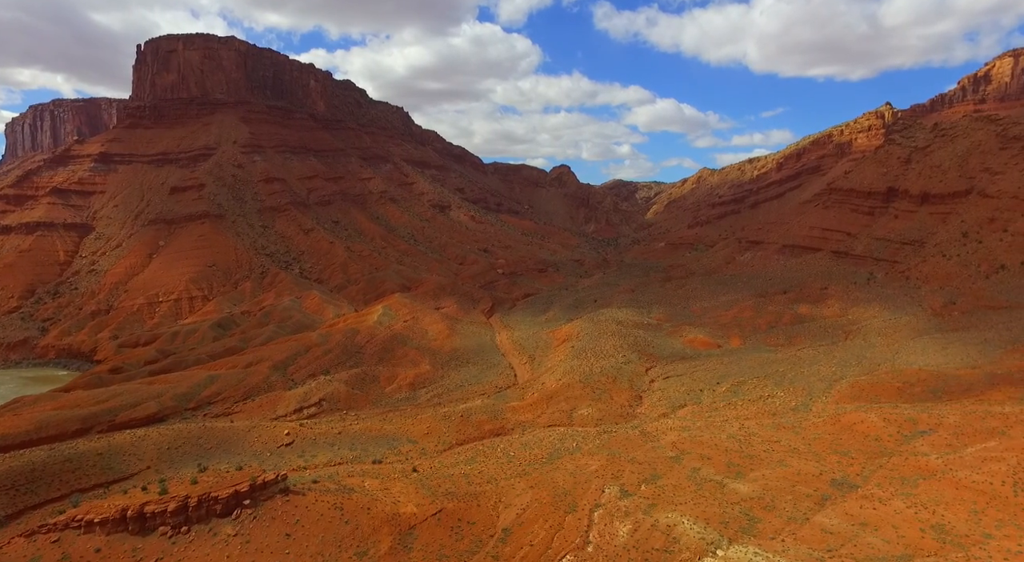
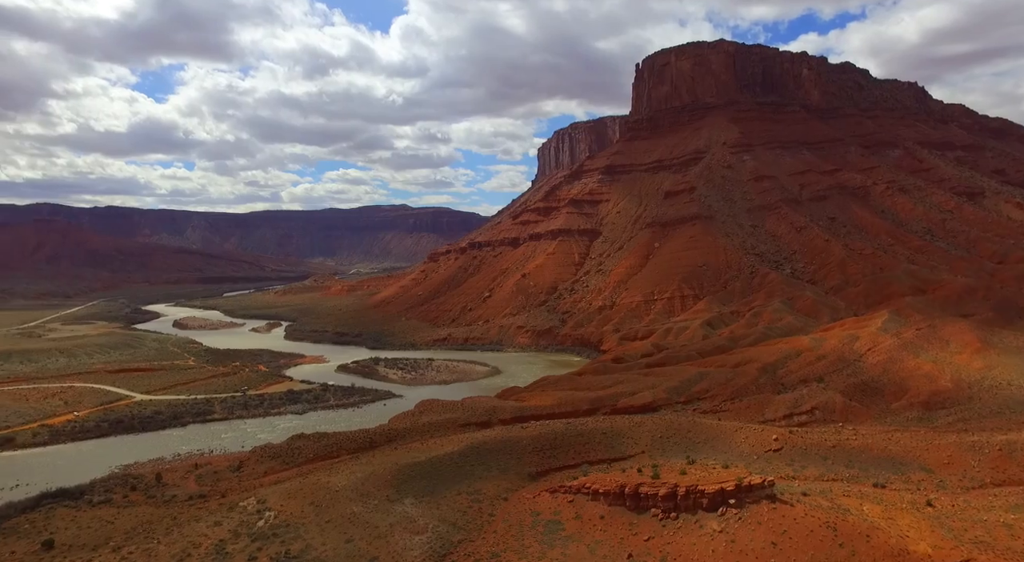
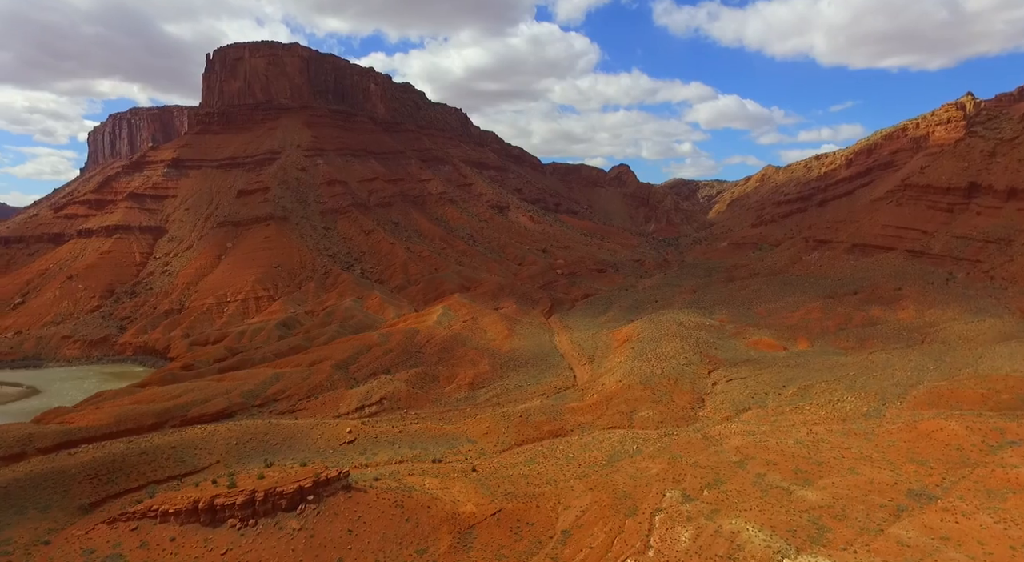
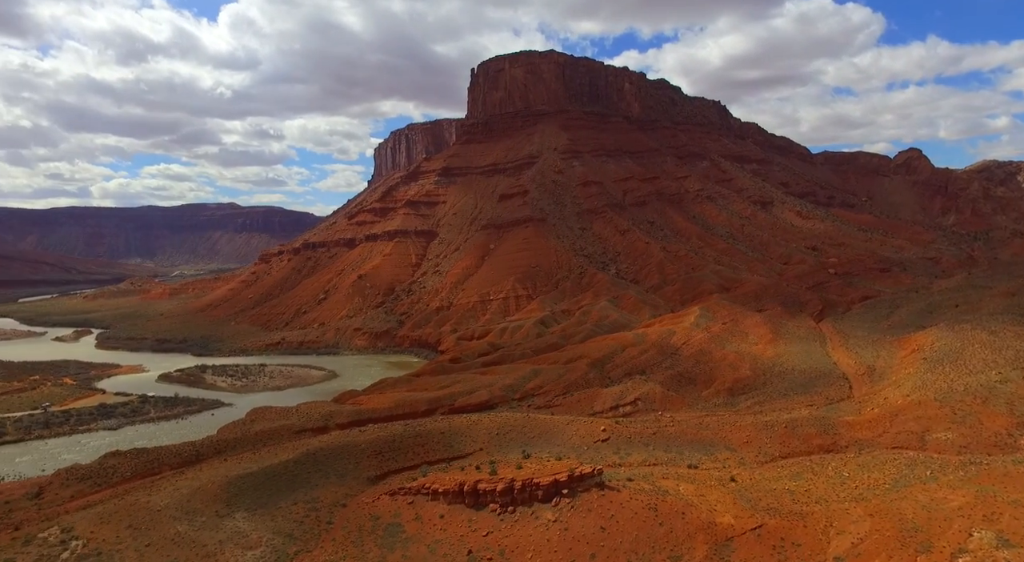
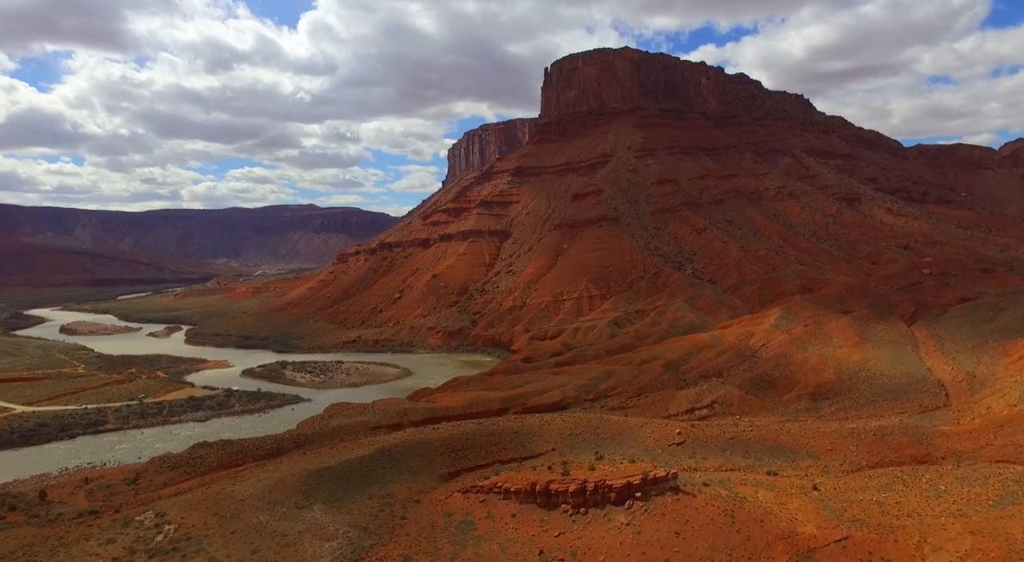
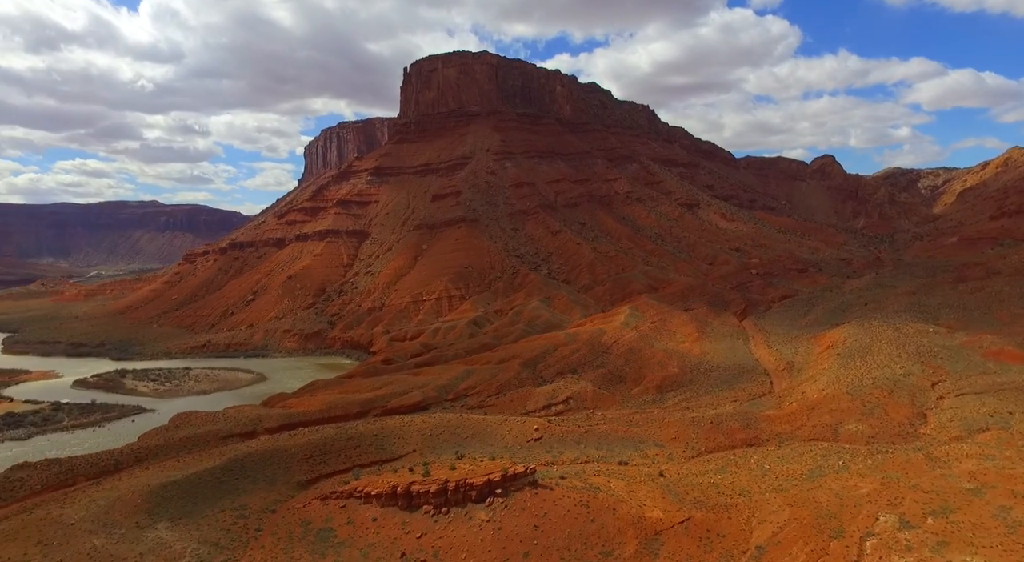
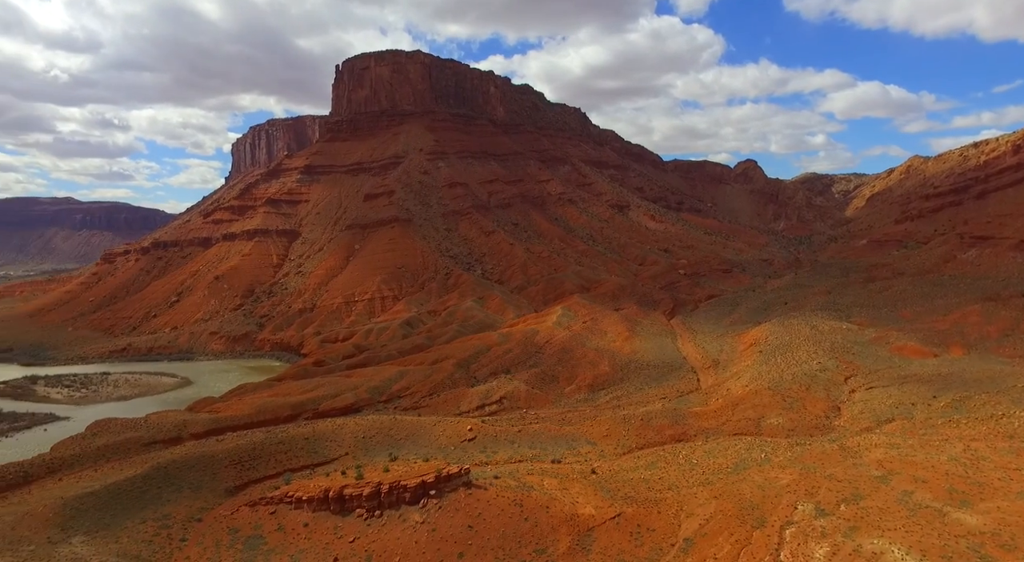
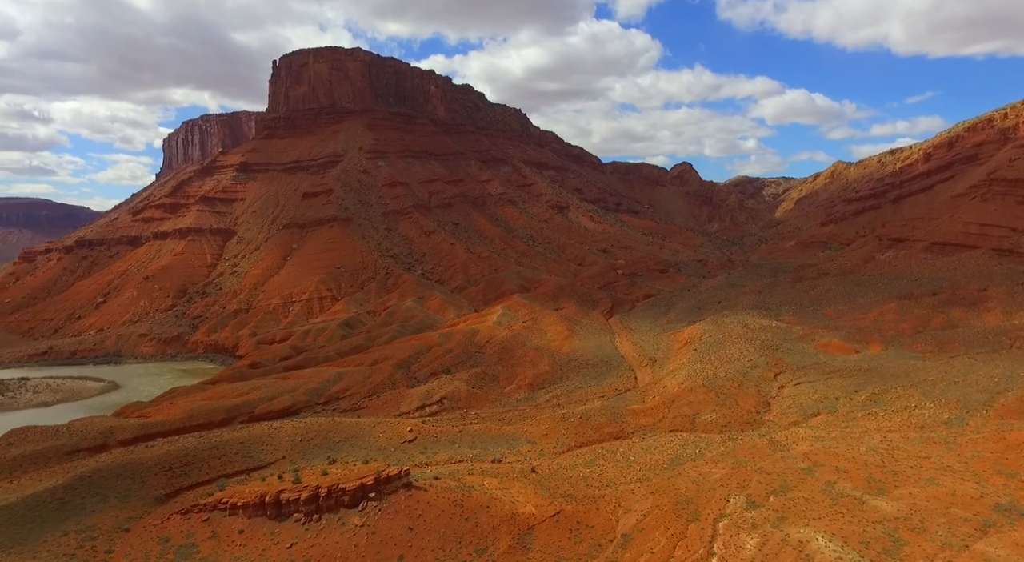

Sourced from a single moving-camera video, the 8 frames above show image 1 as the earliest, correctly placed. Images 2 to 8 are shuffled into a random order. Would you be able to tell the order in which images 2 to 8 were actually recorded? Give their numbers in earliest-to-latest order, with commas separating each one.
3, 8, 7, 6, 4, 5, 2
